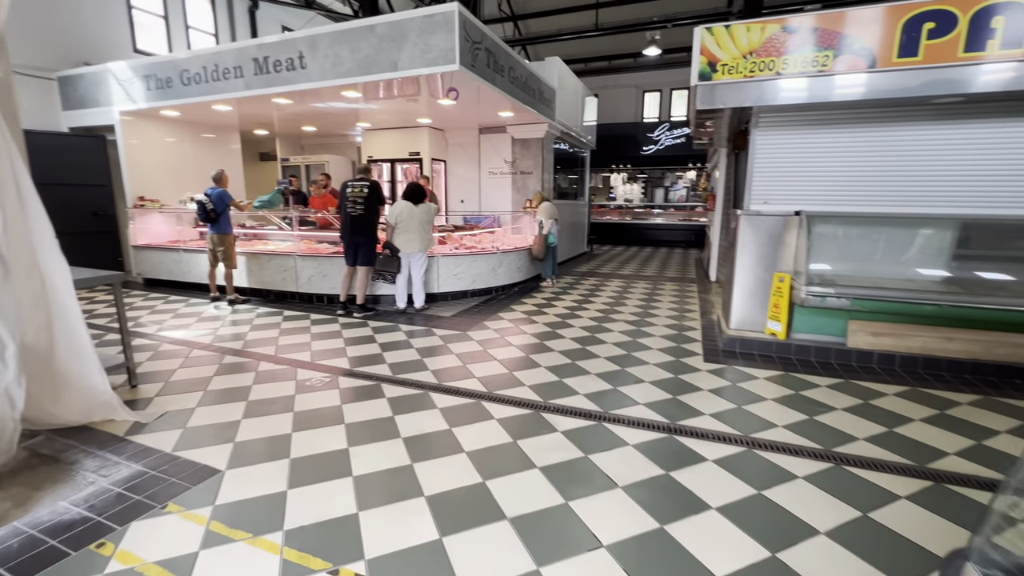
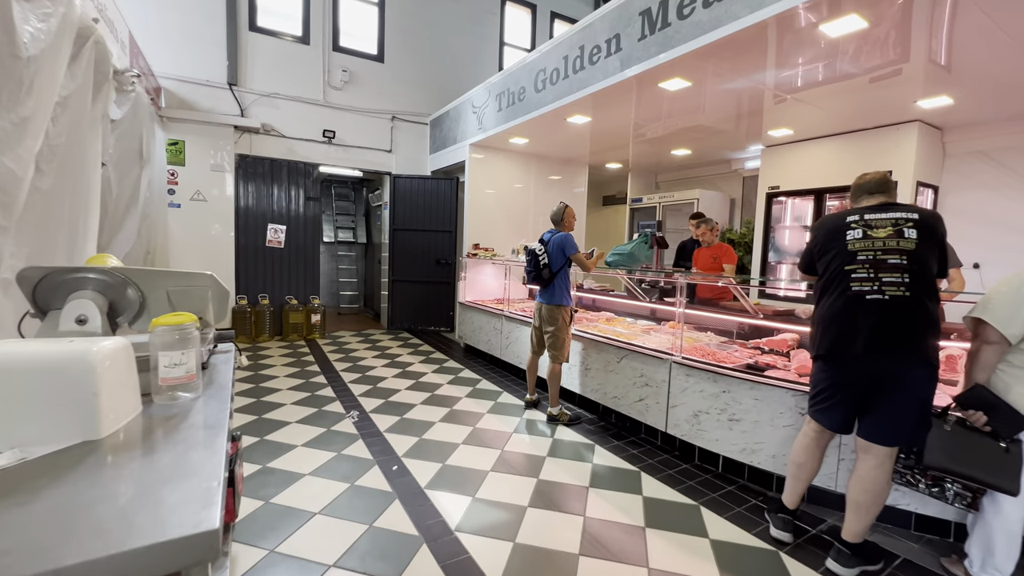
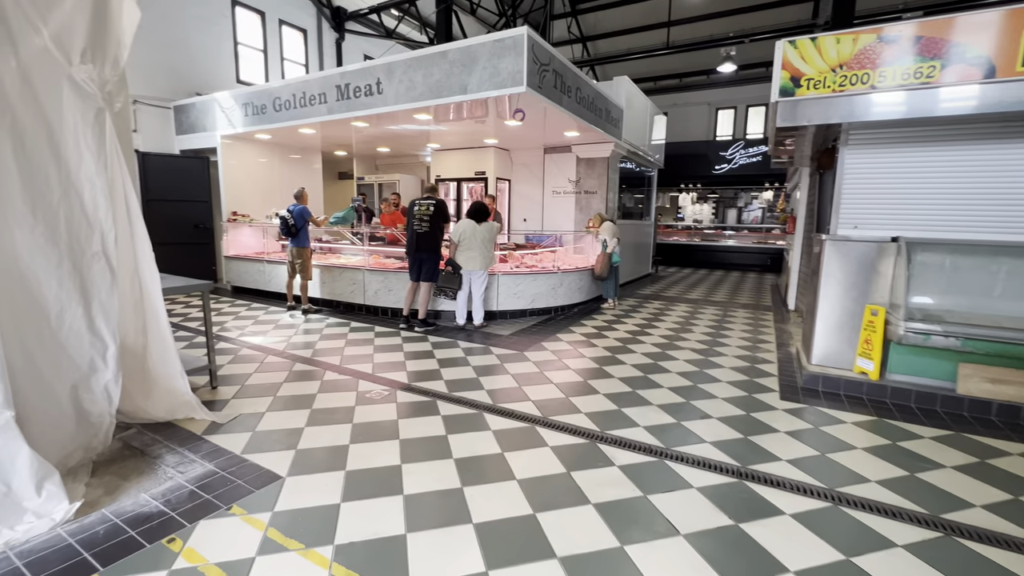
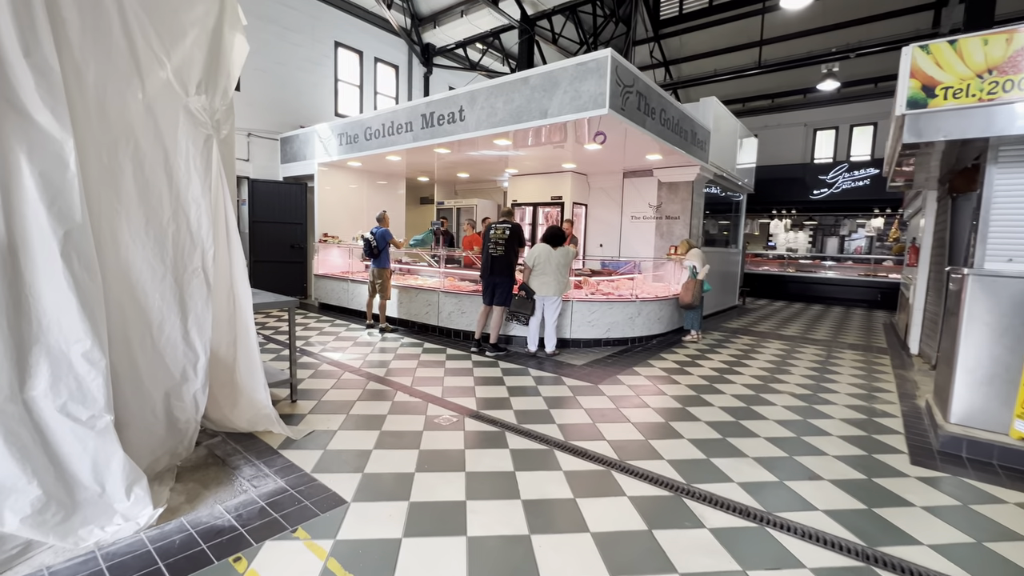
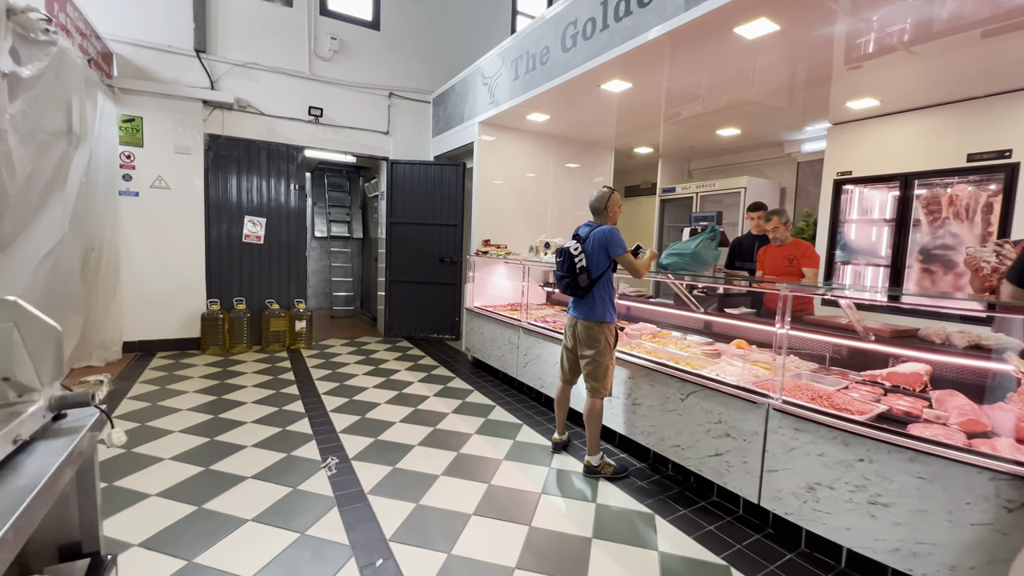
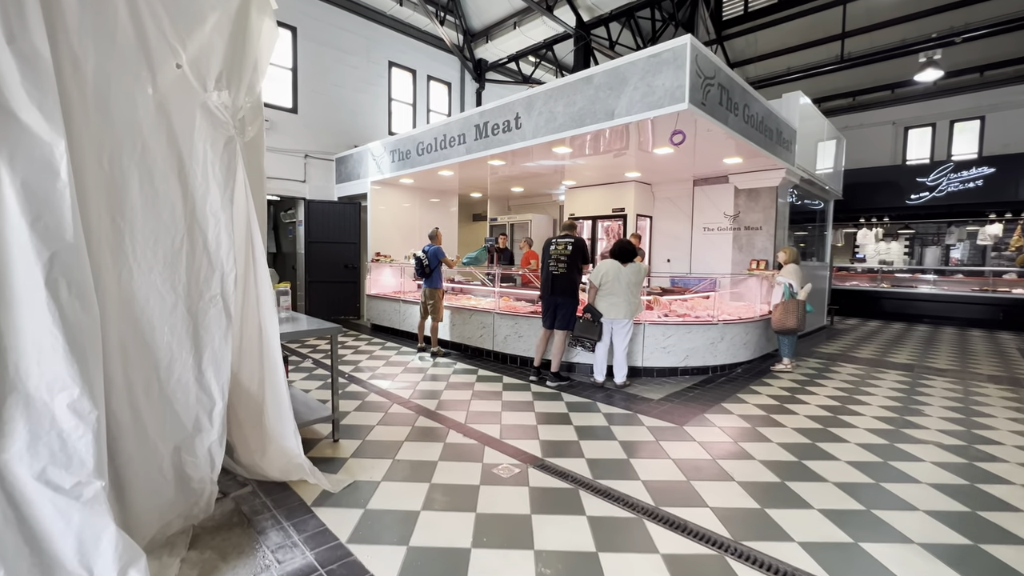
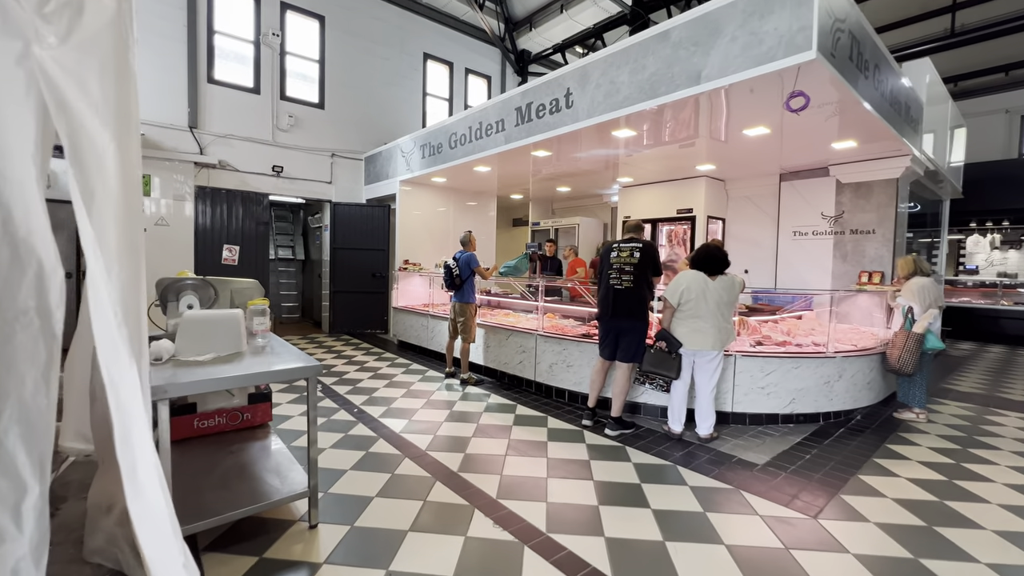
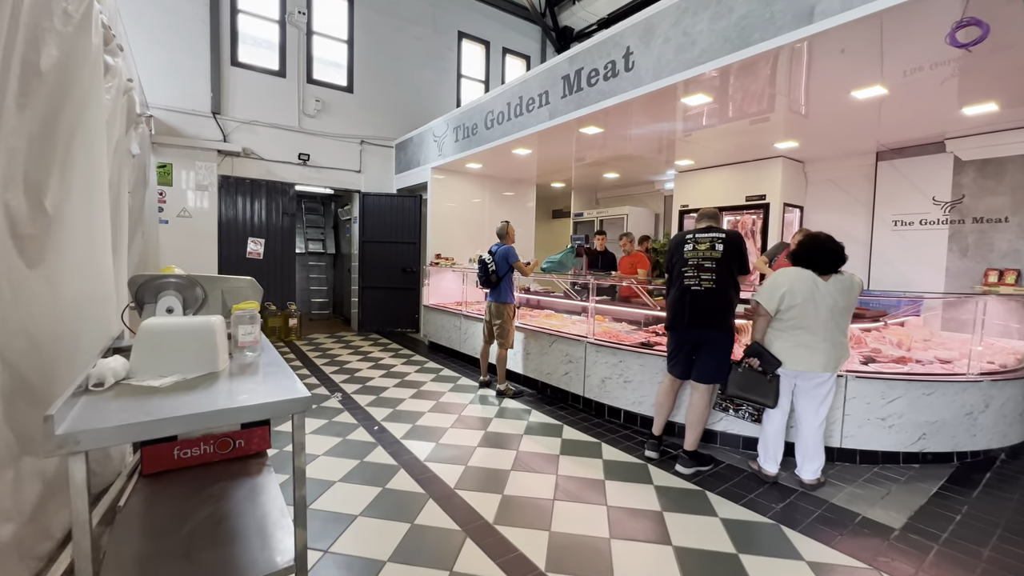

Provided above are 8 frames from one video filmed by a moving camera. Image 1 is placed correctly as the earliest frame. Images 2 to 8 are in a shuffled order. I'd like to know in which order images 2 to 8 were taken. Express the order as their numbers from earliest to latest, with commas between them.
3, 4, 6, 7, 8, 2, 5
